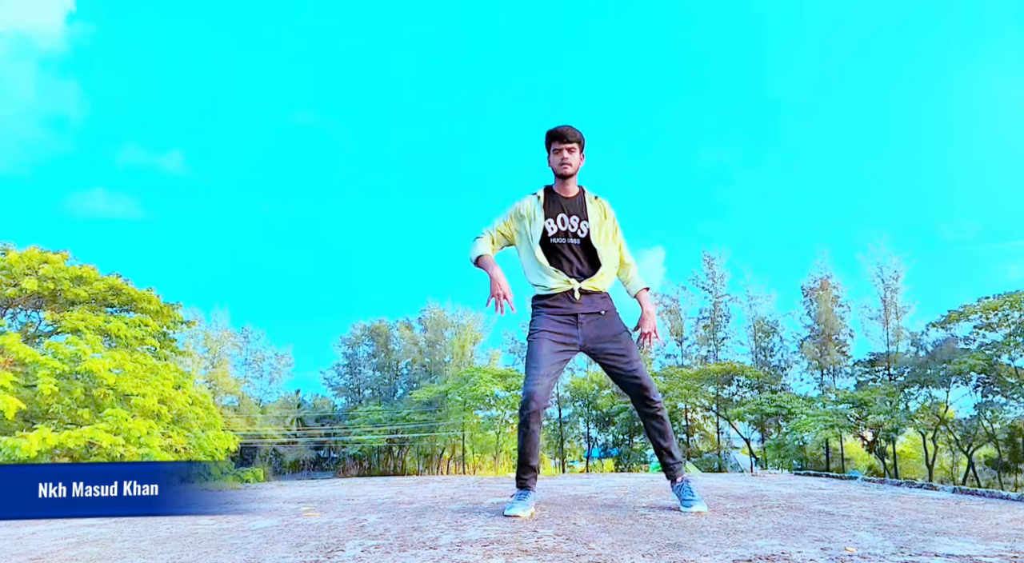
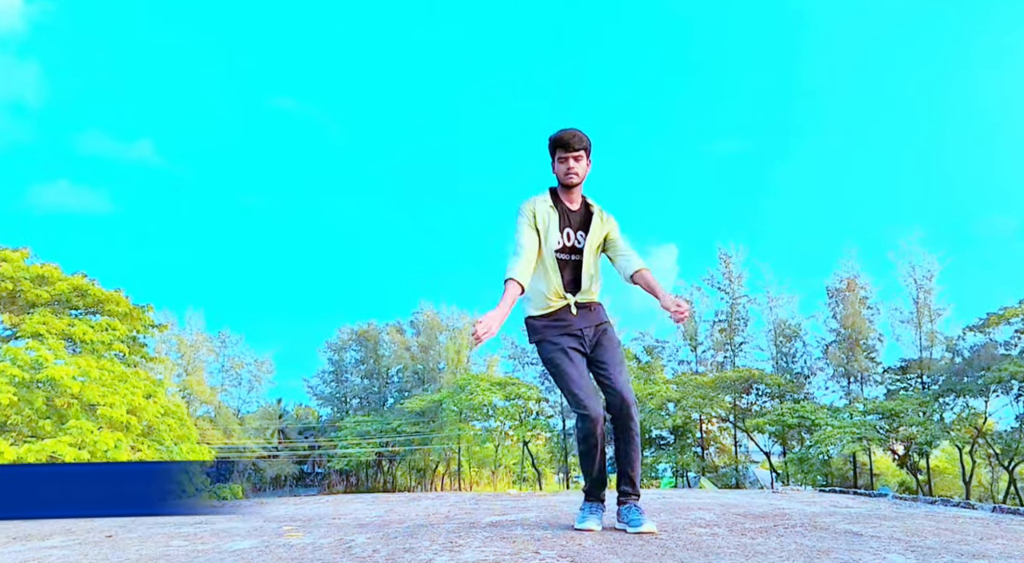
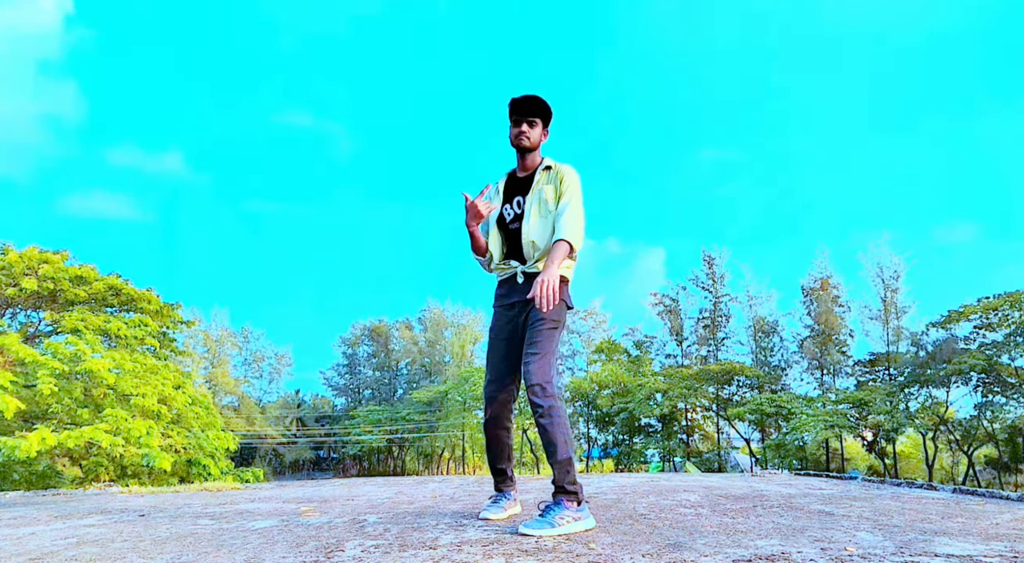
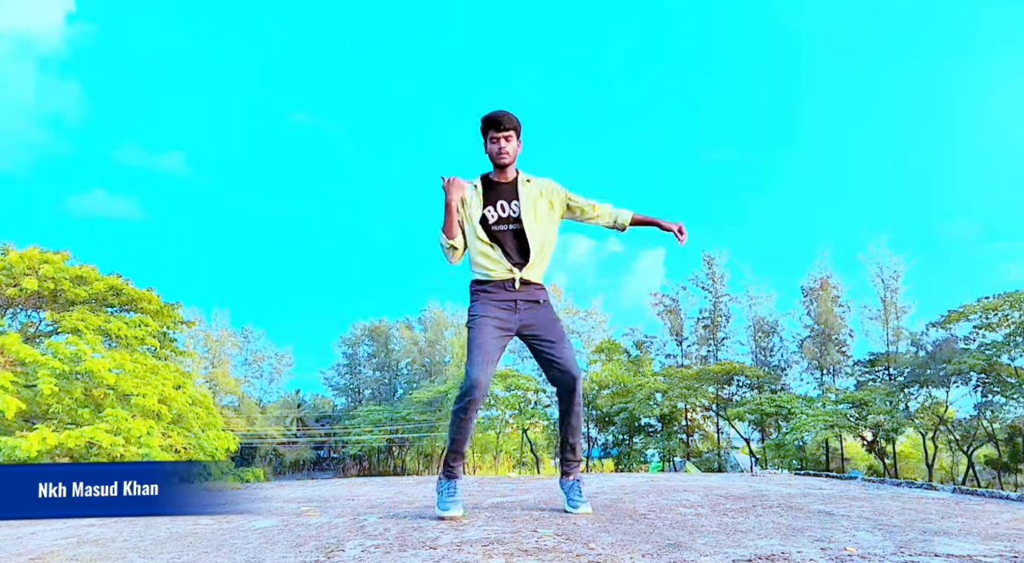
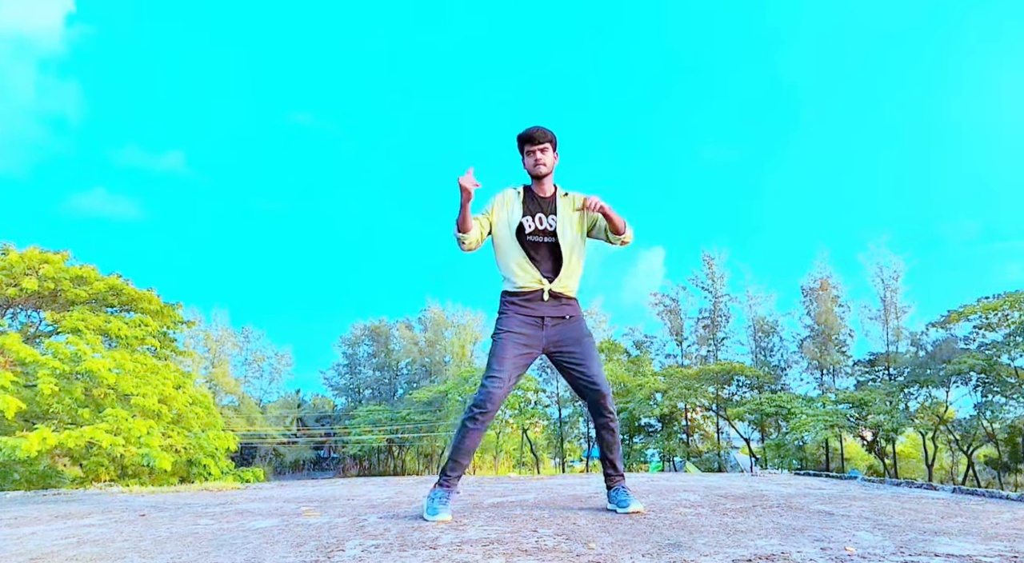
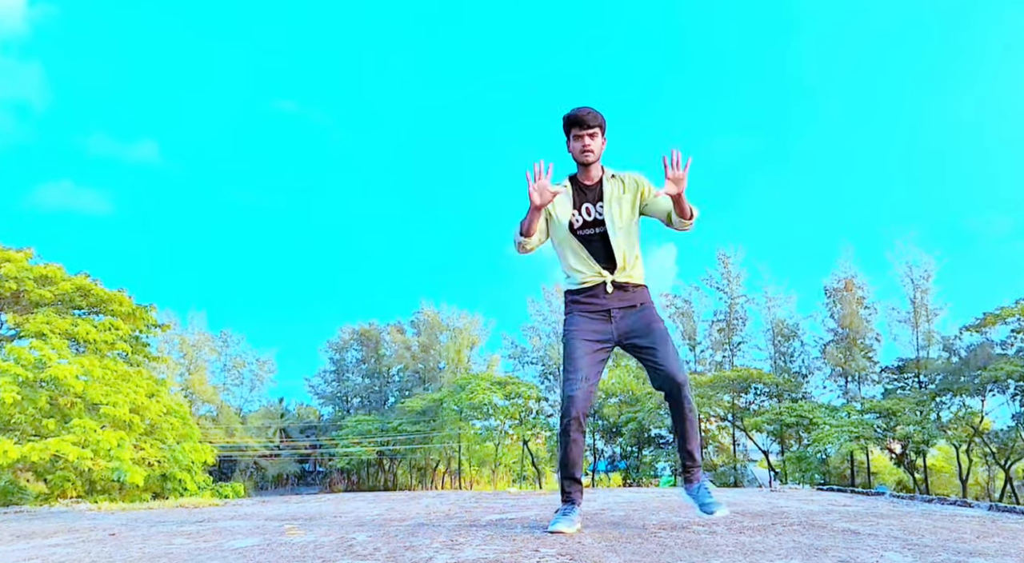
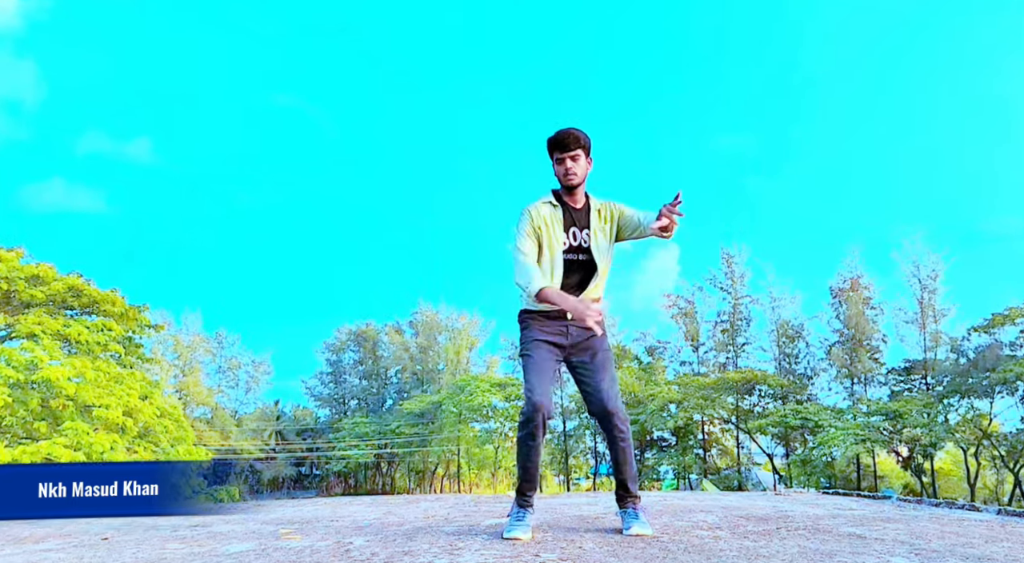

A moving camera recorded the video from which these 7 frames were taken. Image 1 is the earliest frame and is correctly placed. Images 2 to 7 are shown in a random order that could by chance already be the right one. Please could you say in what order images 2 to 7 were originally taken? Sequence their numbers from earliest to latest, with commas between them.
7, 4, 2, 5, 6, 3
